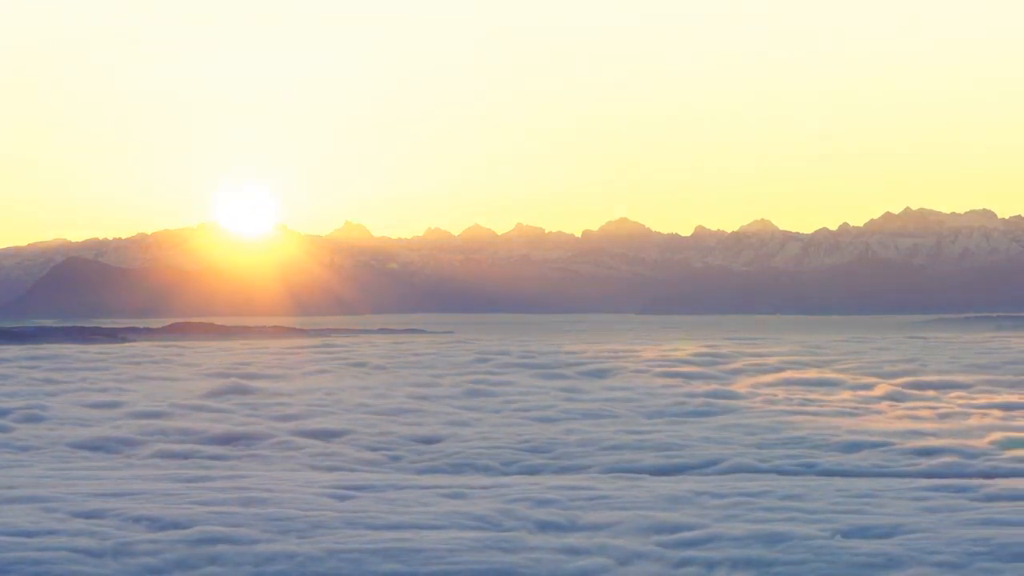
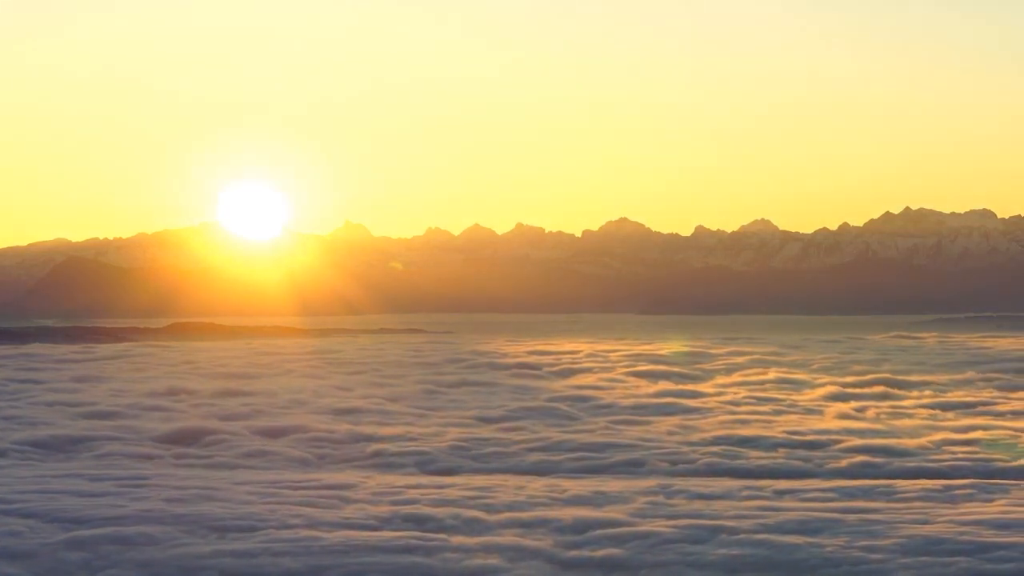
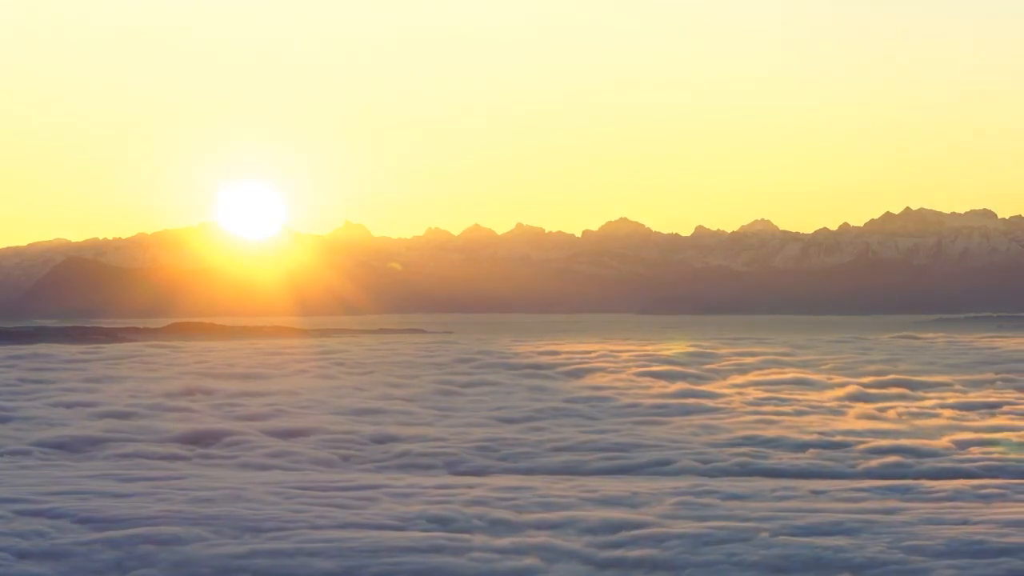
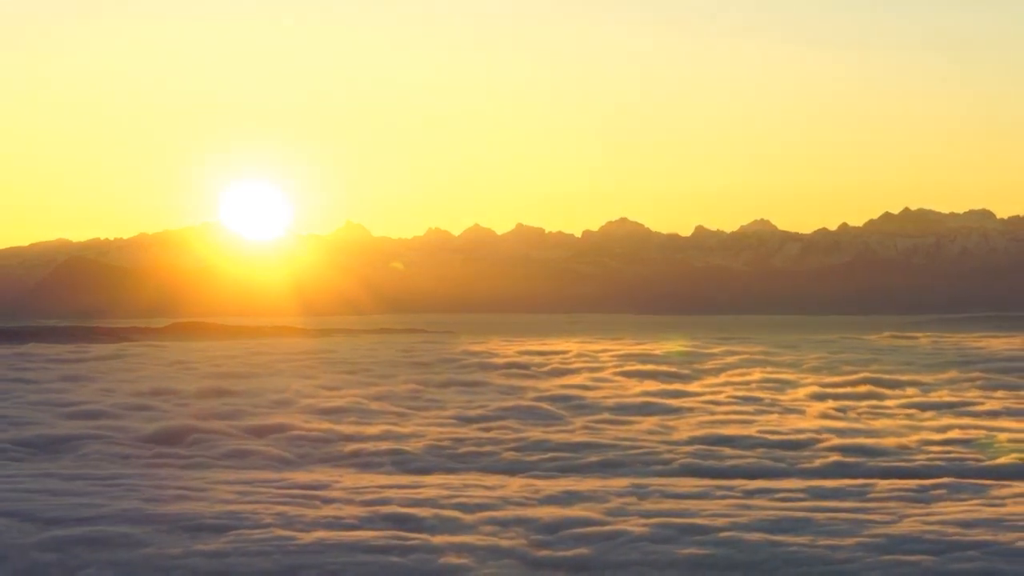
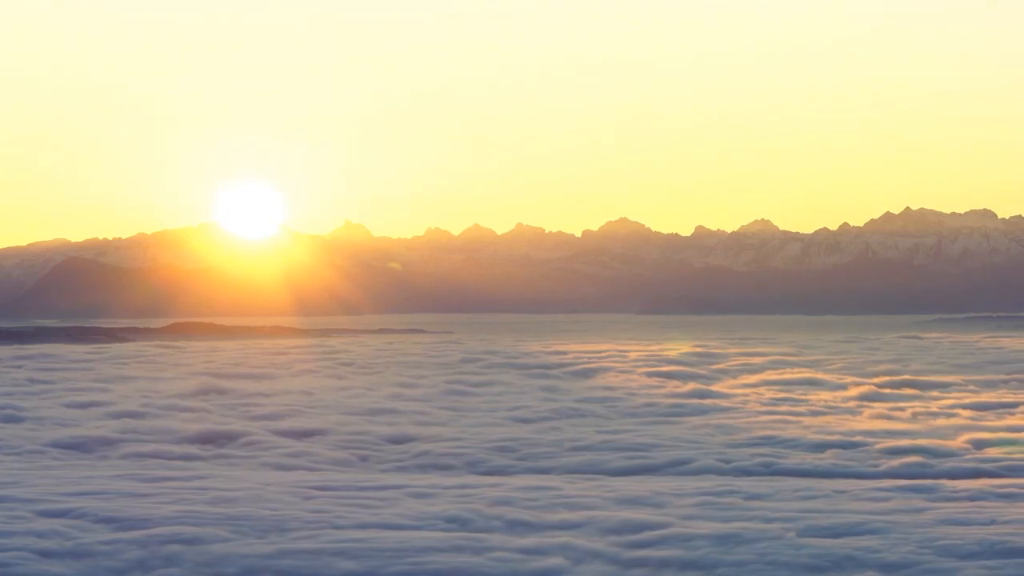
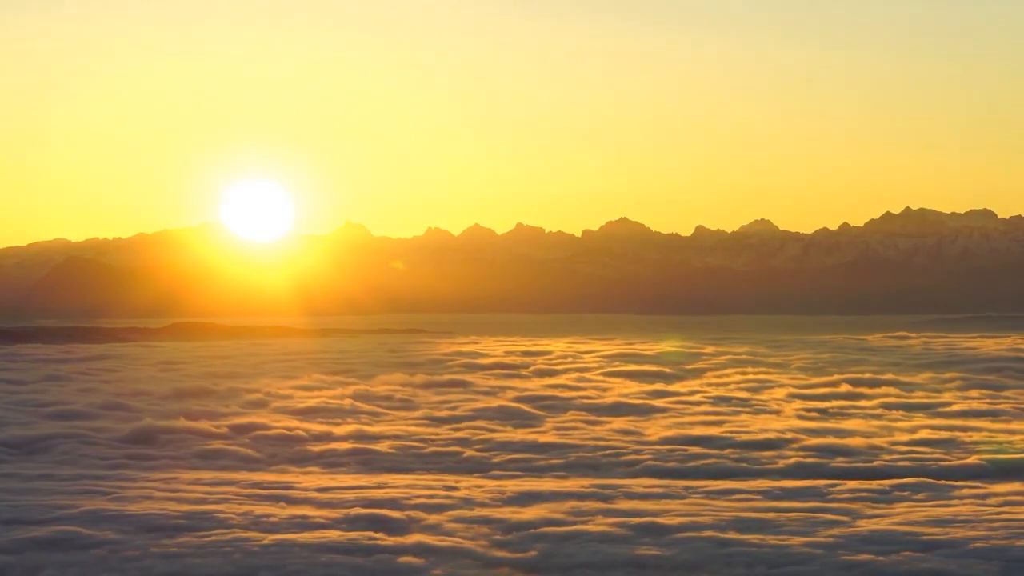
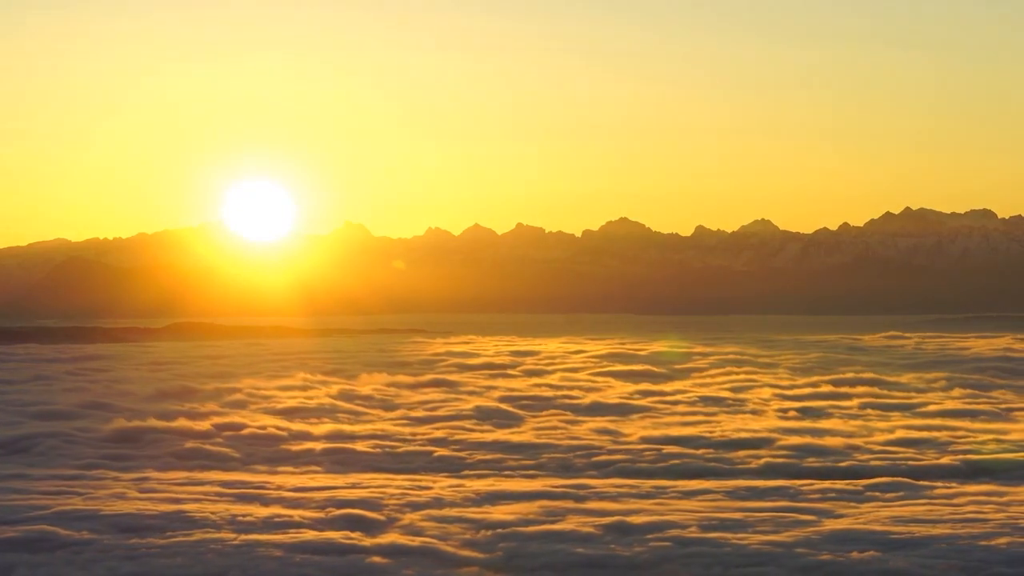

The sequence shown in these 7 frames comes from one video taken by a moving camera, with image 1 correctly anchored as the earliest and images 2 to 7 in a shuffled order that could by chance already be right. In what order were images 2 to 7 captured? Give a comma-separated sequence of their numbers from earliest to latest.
5, 3, 2, 4, 6, 7
